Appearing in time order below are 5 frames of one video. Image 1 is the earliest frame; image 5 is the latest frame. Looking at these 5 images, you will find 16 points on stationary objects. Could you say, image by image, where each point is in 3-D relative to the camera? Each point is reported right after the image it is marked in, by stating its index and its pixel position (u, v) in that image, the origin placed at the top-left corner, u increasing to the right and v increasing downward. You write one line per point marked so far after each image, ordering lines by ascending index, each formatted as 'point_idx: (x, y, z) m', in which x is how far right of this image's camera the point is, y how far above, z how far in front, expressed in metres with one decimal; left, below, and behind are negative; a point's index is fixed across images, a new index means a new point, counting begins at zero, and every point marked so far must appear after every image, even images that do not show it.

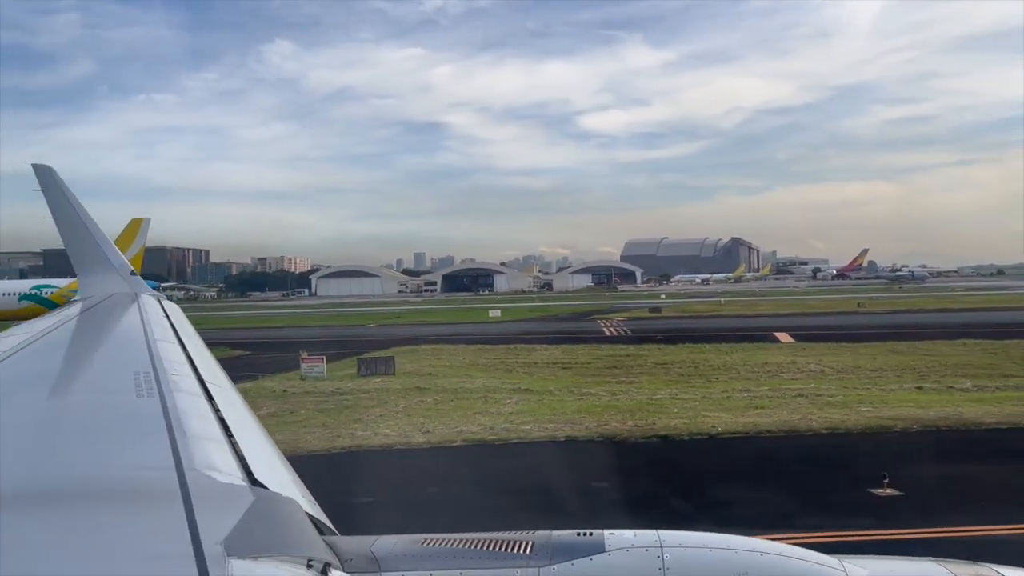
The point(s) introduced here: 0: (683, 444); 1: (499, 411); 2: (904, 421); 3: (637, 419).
0: (+2.6, -2.4, +13.2) m
1: (-0.3, -2.5, +17.7) m
2: (+6.7, -2.3, +15.1) m
3: (+2.4, -2.4, +15.9) m
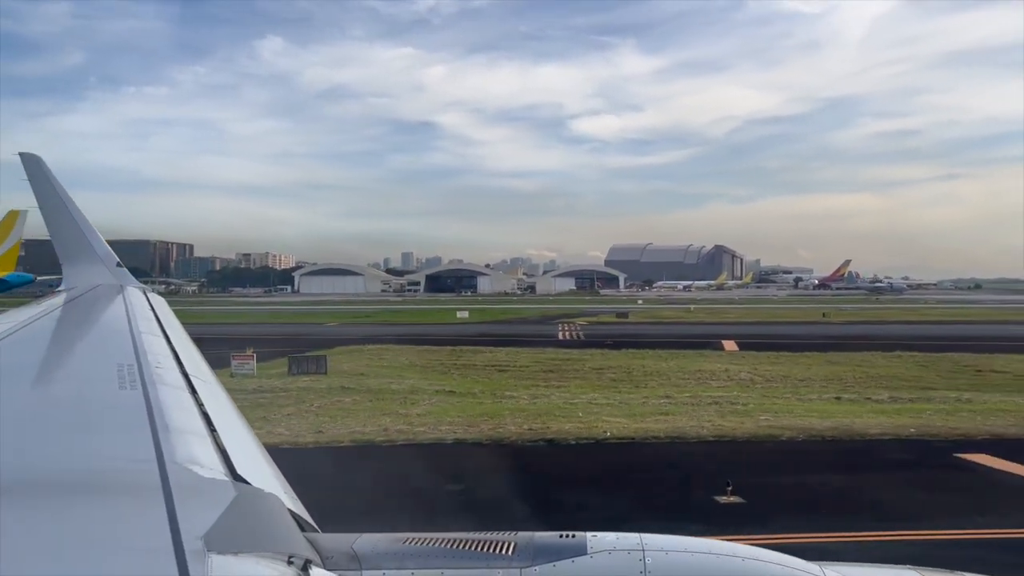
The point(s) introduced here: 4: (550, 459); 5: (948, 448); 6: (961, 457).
0: (+0.8, -2.5, +13.4) m
1: (-2.2, -2.6, +17.8) m
2: (+4.9, -2.5, +15.3) m
3: (+0.5, -2.5, +16.1) m
4: (+0.5, -2.5, +12.5) m
5: (+6.8, -2.5, +13.5) m
6: (+6.7, -2.5, +12.7) m
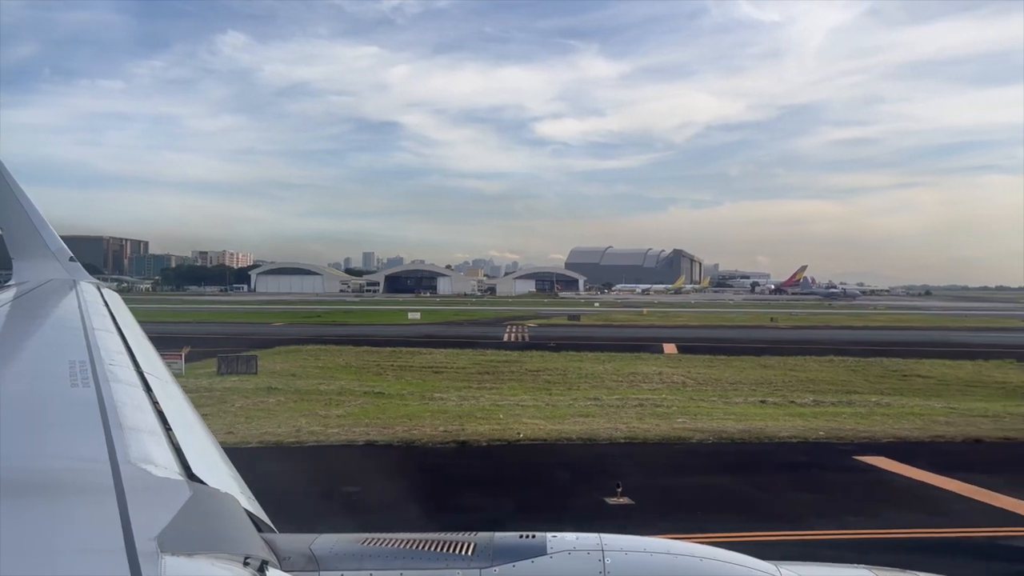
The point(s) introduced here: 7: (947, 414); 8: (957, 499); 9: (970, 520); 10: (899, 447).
0: (-0.6, -2.5, +13.4) m
1: (-3.8, -2.6, +17.7) m
2: (+3.4, -2.6, +15.5) m
3: (-1.0, -2.6, +16.0) m
4: (-0.9, -2.5, +12.5) m
5: (+5.3, -2.6, +13.7) m
6: (+5.3, -2.6, +13.0) m
7: (+9.8, -2.8, +19.2) m
8: (+5.3, -2.5, +10.1) m
9: (+5.0, -2.5, +9.2) m
10: (+6.5, -2.7, +14.1) m
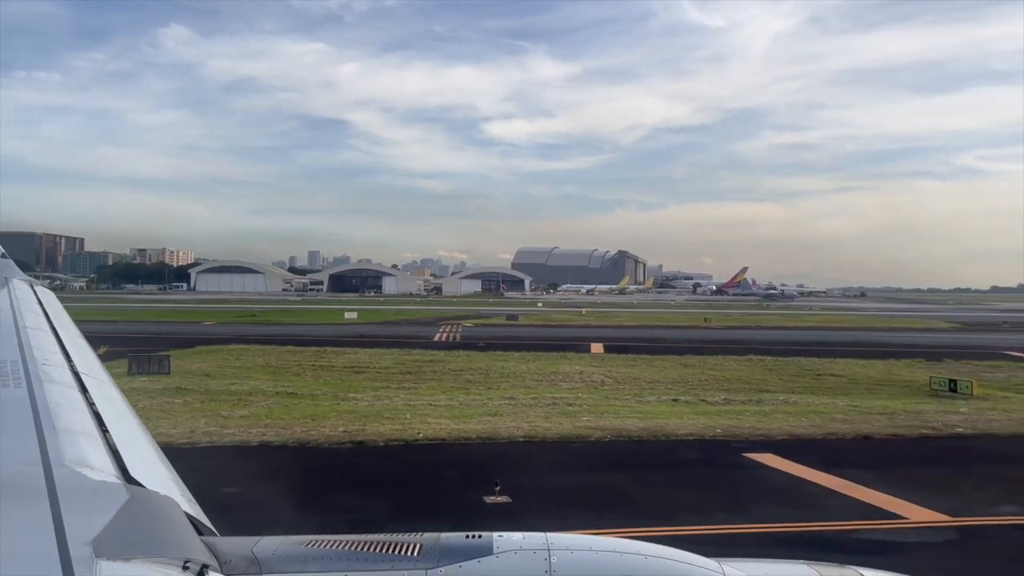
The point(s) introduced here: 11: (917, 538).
0: (-2.3, -2.5, +13.3) m
1: (-5.7, -2.6, +17.4) m
2: (+1.6, -2.6, +15.7) m
3: (-2.8, -2.5, +15.9) m
4: (-2.5, -2.5, +12.4) m
5: (+3.7, -2.6, +14.0) m
6: (+3.7, -2.6, +13.3) m
7: (+7.8, -2.9, +19.8) m
8: (+3.8, -2.5, +10.4) m
9: (+3.6, -2.5, +9.5) m
10: (+4.8, -2.7, +14.5) m
11: (+4.0, -2.5, +8.6) m
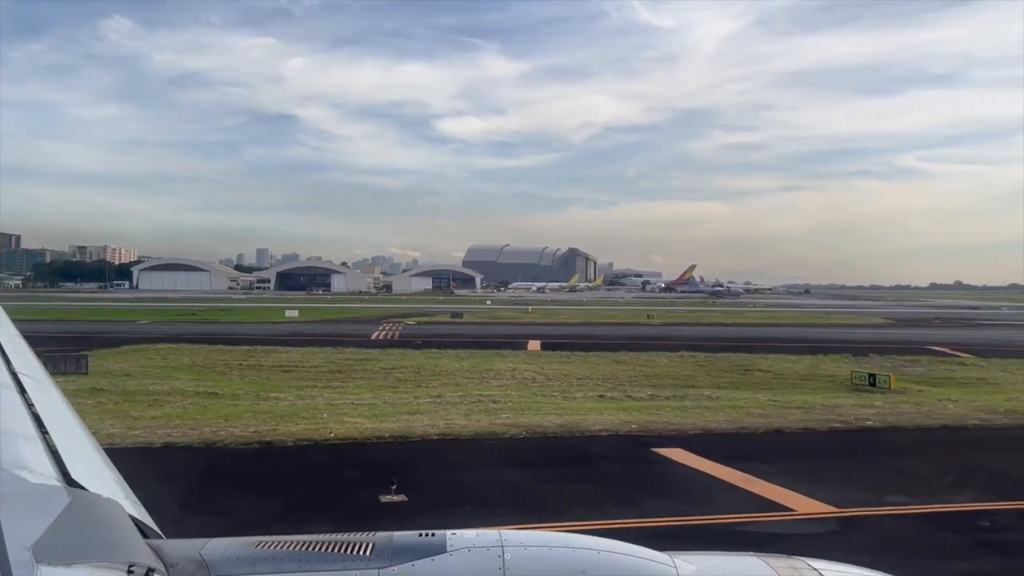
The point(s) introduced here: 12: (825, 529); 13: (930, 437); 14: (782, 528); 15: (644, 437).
0: (-3.6, -2.5, +13.1) m
1: (-7.3, -2.5, +17.0) m
2: (+0.1, -2.6, +15.7) m
3: (-4.4, -2.5, +15.7) m
4: (-3.8, -2.4, +12.2) m
5: (+2.2, -2.6, +14.2) m
6: (+2.3, -2.6, +13.4) m
7: (+6.0, -2.8, +20.2) m
8: (+2.6, -2.5, +10.5) m
9: (+2.4, -2.5, +9.6) m
10: (+3.3, -2.6, +14.7) m
11: (+2.9, -2.5, +8.8) m
12: (+3.2, -2.5, +8.9) m
13: (+7.4, -2.6, +15.1) m
14: (+2.8, -2.5, +8.8) m
15: (+2.3, -2.6, +14.7) m
